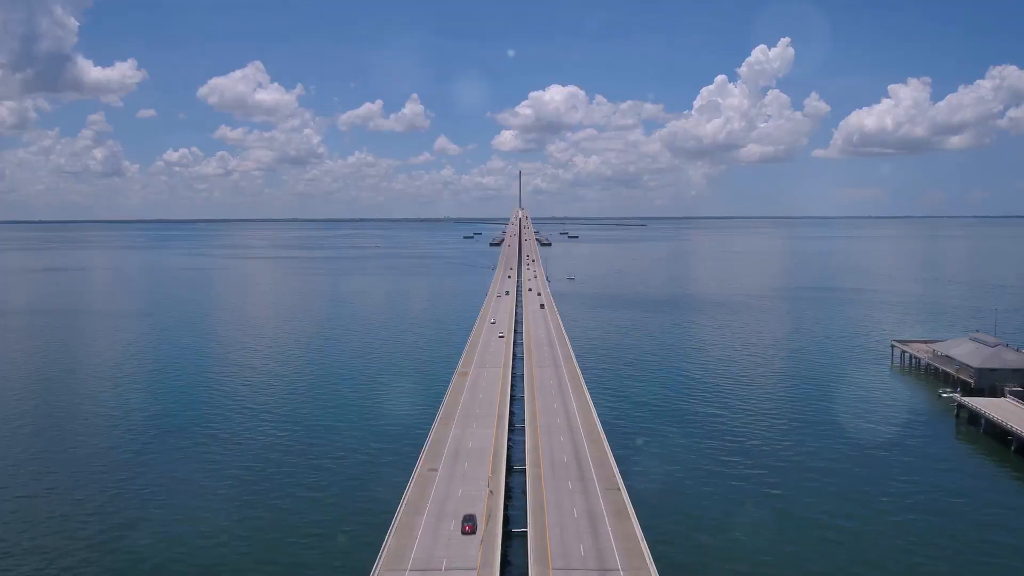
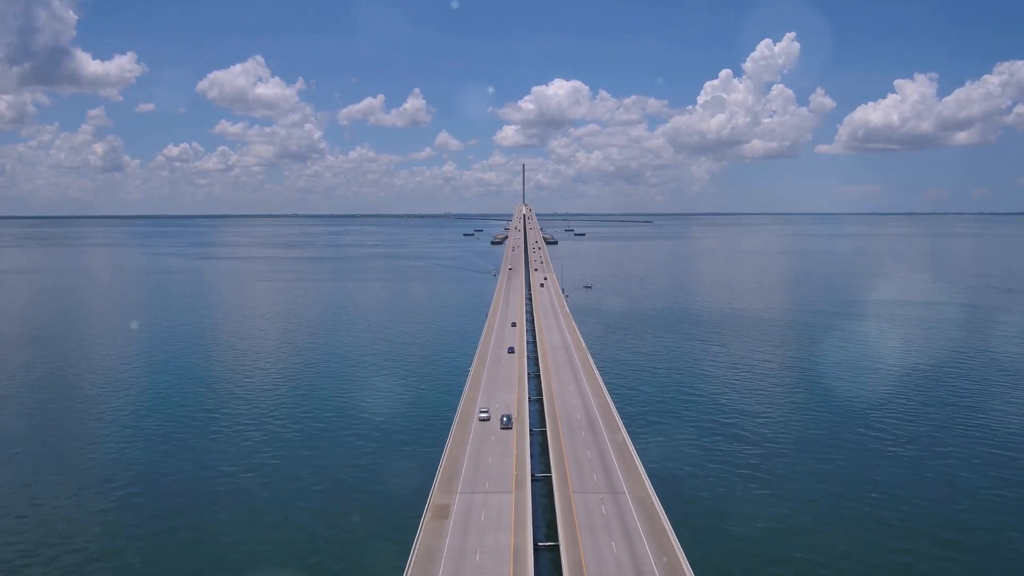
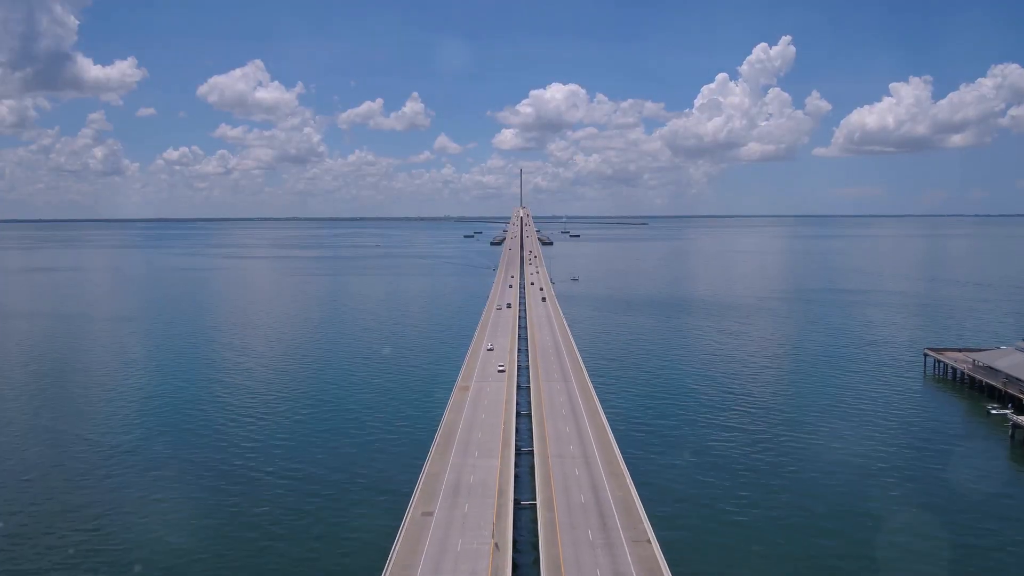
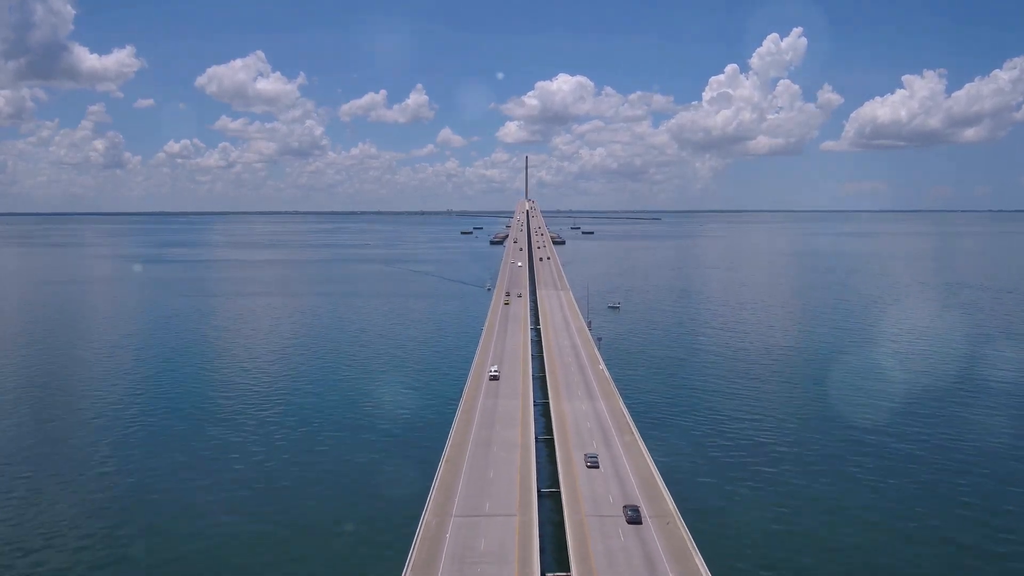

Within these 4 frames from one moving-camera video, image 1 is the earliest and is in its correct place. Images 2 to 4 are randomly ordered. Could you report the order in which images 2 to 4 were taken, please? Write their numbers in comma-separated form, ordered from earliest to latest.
3, 2, 4
